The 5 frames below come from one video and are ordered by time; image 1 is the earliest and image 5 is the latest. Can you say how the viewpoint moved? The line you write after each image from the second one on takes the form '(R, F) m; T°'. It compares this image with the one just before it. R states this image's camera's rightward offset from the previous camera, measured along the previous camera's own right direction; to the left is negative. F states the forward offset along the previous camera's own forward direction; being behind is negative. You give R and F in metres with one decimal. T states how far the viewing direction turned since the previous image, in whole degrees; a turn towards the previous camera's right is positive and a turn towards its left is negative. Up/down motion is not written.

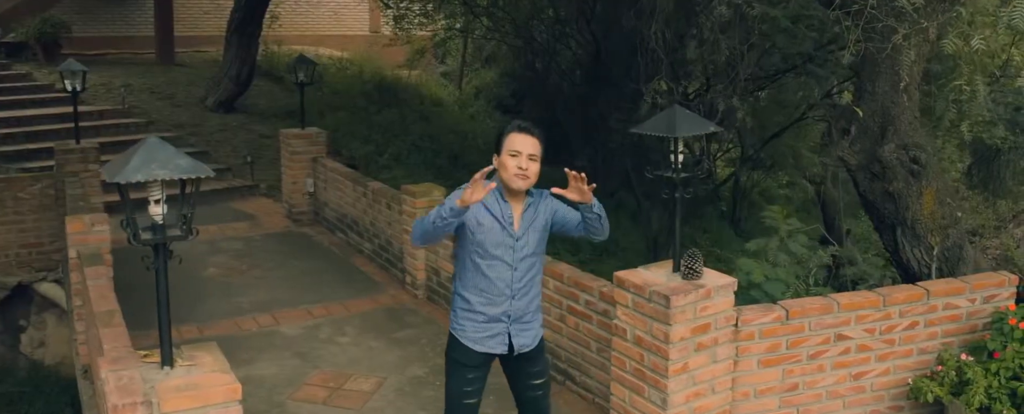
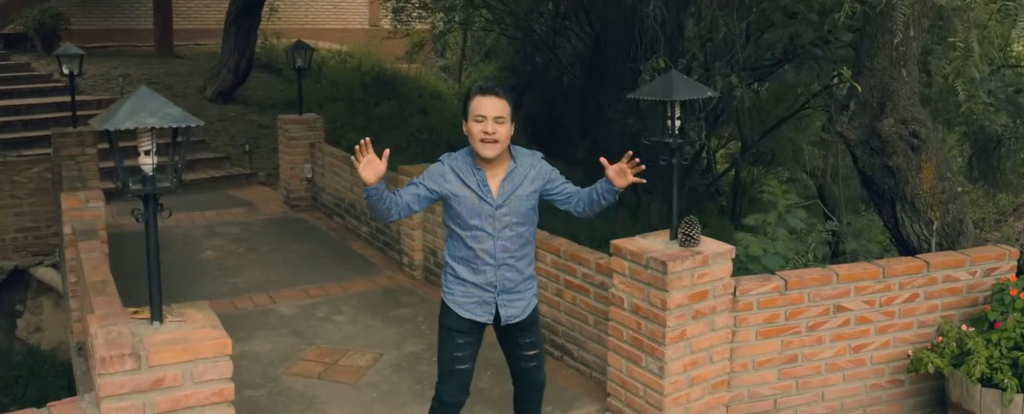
(0.0, 0.0) m; 0°
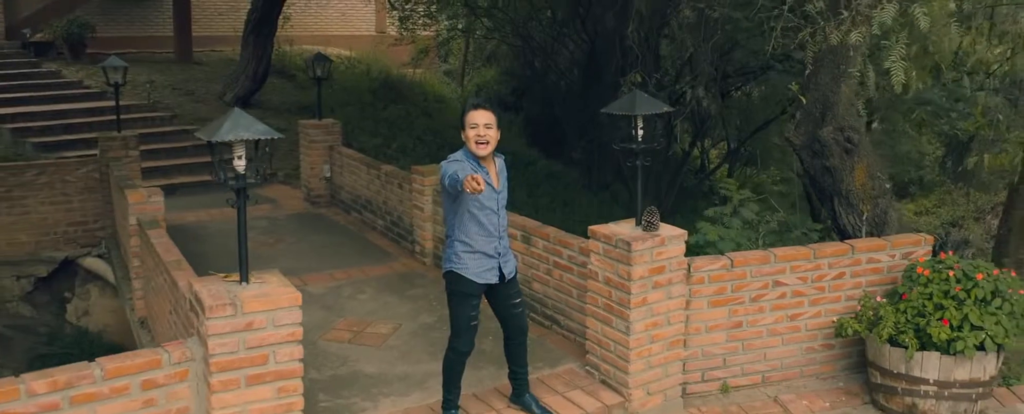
(0.0, -0.9) m; 0°
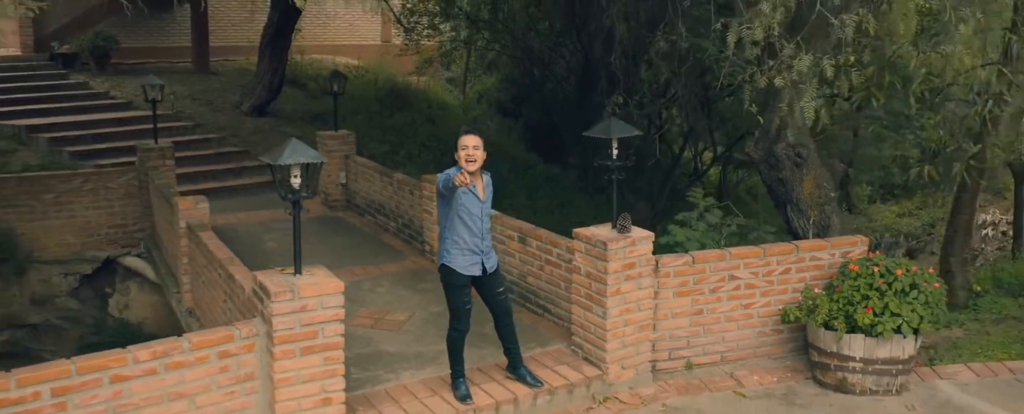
(0.0, -1.0) m; 0°
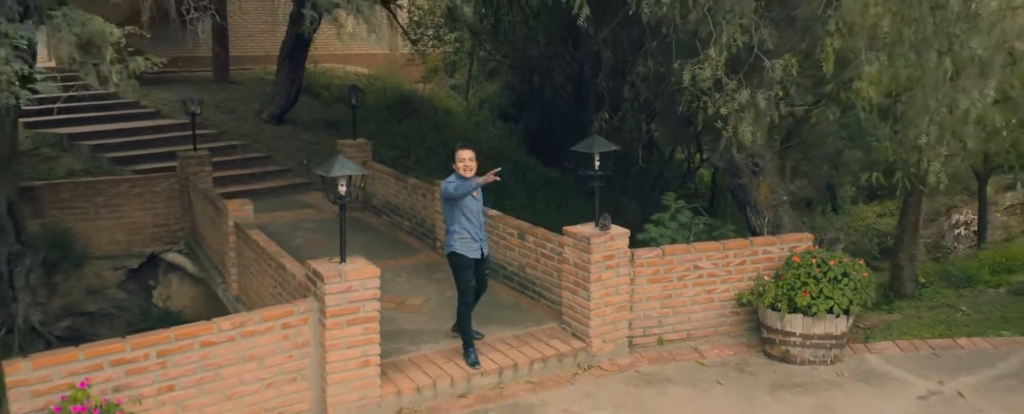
(0.0, -1.2) m; 0°
